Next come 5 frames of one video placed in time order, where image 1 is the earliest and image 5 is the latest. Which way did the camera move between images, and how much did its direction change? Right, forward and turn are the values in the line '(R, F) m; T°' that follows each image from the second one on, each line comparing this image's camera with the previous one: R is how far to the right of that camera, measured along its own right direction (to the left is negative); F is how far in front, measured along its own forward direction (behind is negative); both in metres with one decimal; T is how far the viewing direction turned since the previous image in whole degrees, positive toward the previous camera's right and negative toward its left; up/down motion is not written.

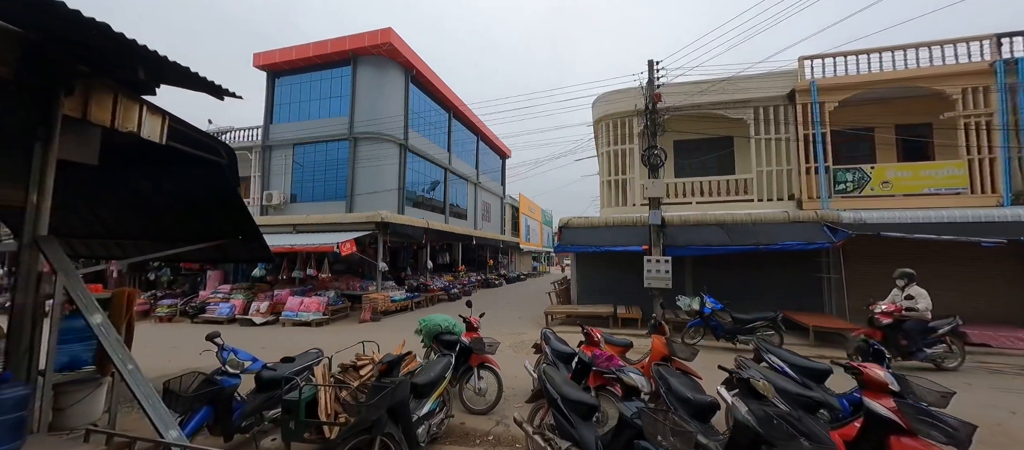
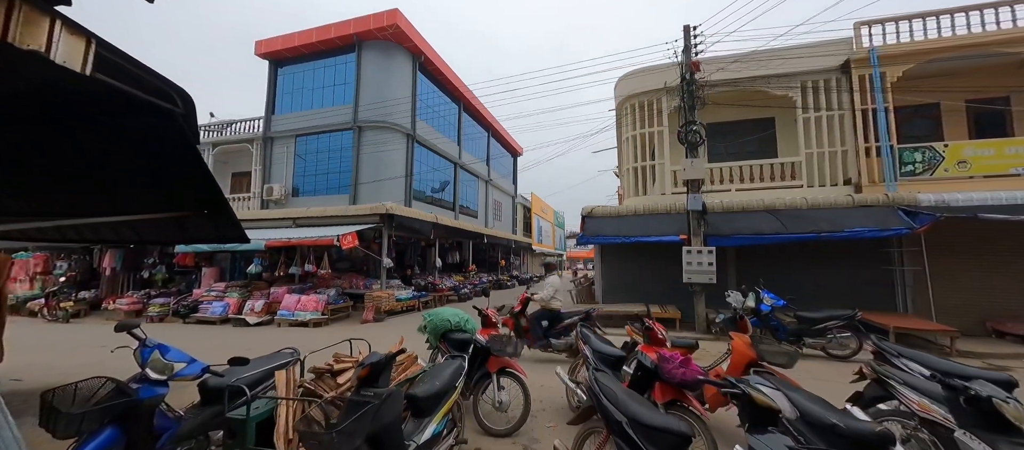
(-0.2, +1.1) m; -2°
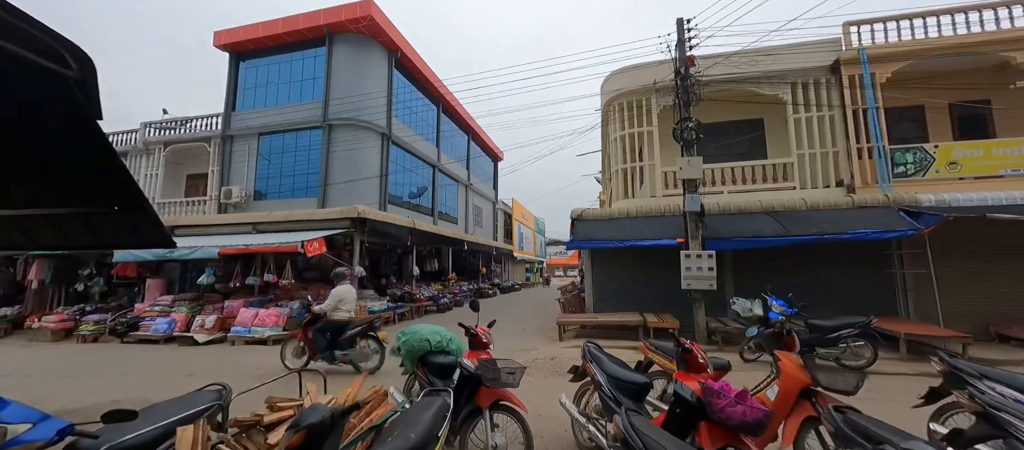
(-0.1, +0.7) m; +3°
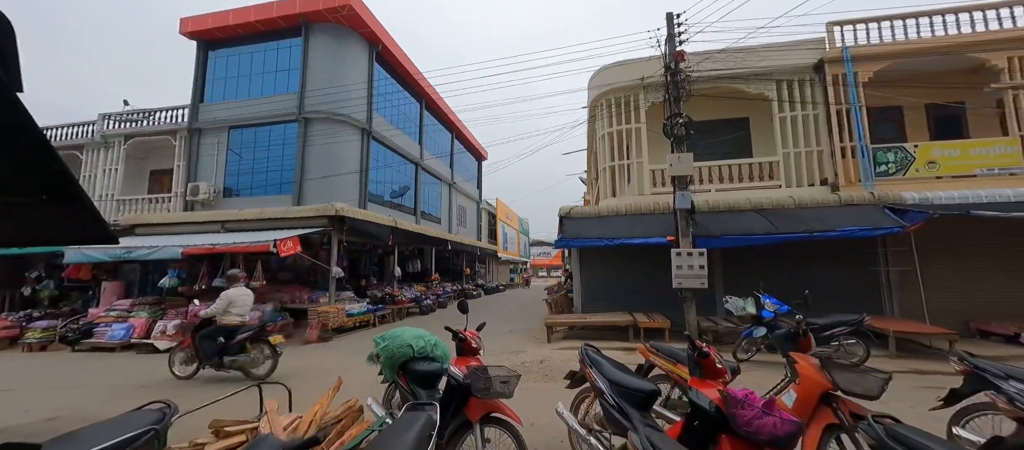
(-0.1, +0.3) m; +3°
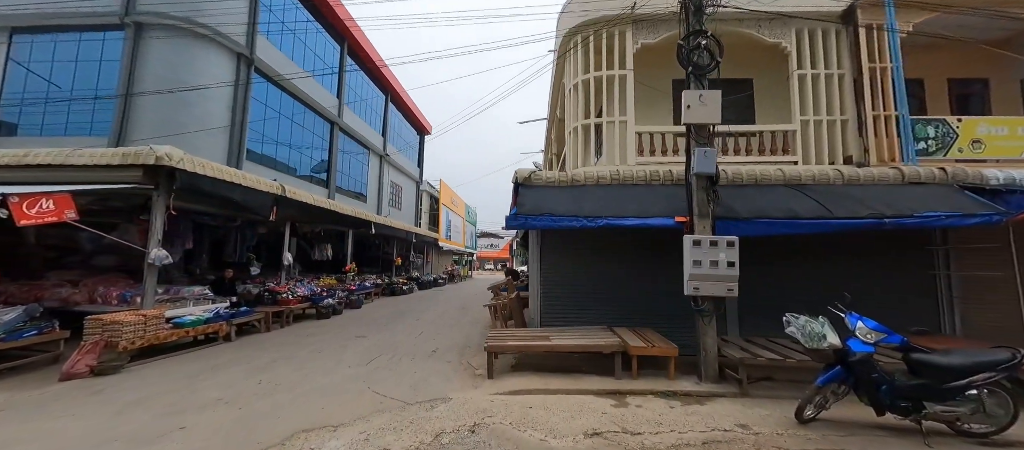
(+0.3, +2.8) m; +8°
